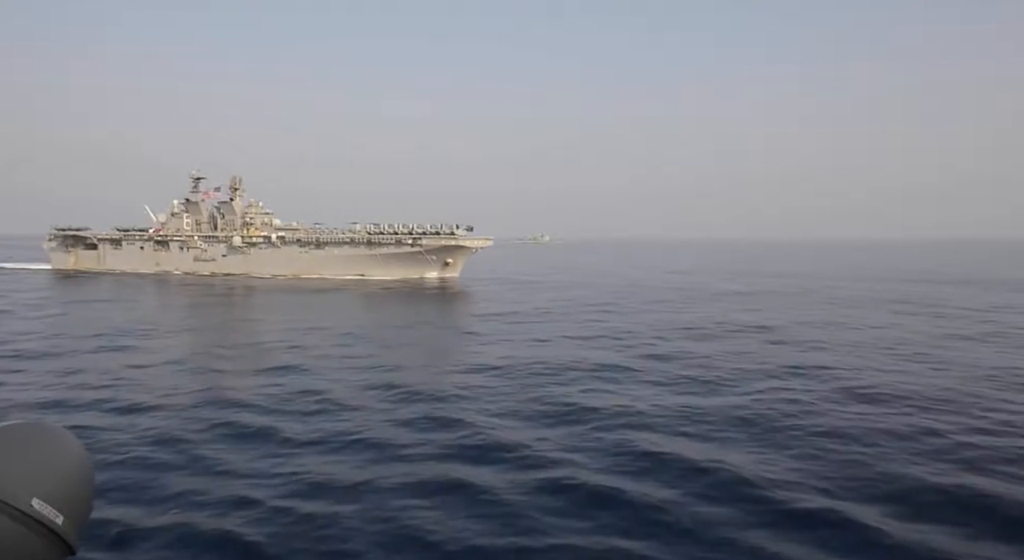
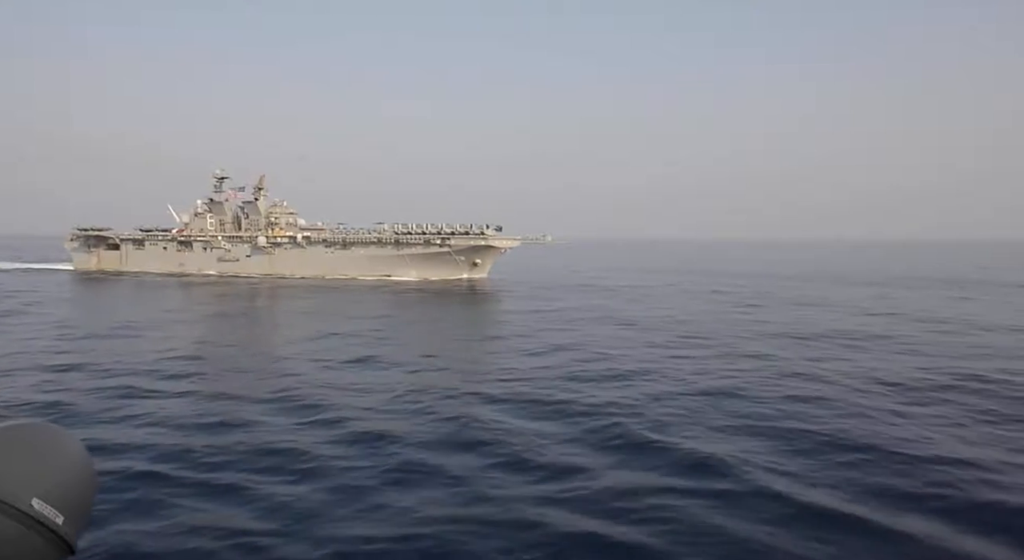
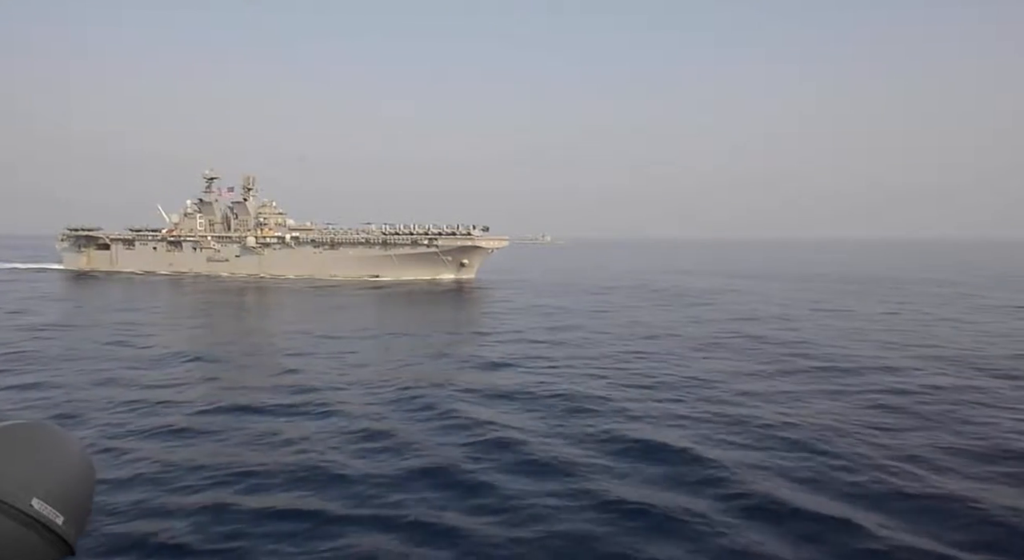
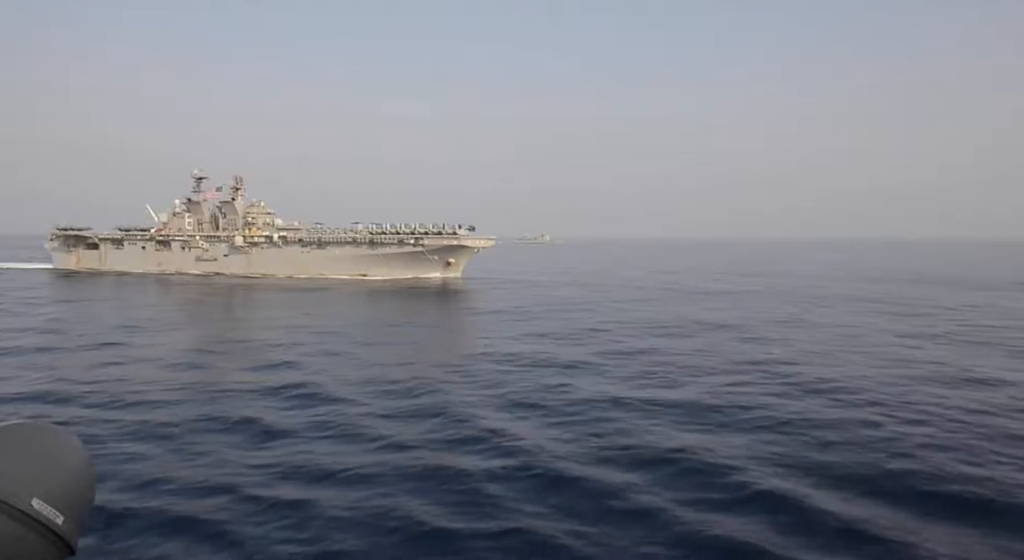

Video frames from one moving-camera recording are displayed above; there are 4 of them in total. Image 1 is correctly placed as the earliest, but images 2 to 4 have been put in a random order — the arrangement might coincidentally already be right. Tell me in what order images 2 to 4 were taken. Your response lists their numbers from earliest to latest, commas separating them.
4, 3, 2
